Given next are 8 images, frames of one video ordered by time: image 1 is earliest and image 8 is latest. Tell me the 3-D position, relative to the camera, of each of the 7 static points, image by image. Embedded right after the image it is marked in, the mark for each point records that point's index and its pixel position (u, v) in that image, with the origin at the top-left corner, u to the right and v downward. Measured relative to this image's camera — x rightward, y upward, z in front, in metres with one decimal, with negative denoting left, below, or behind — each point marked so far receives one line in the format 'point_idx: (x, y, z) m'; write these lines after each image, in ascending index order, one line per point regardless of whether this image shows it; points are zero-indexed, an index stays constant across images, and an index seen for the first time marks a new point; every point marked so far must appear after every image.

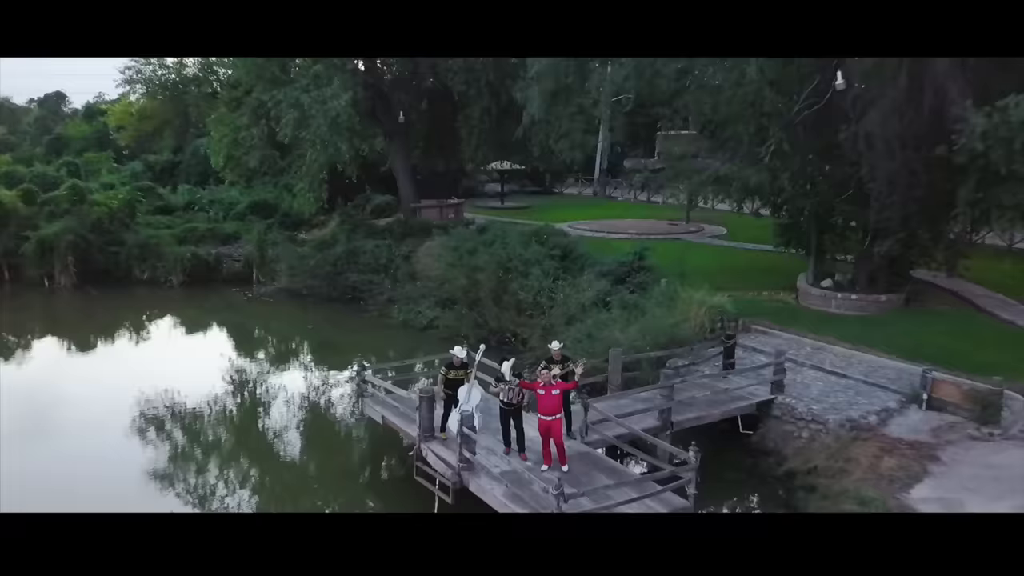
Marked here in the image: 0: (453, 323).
0: (-0.5, -0.3, +6.7) m
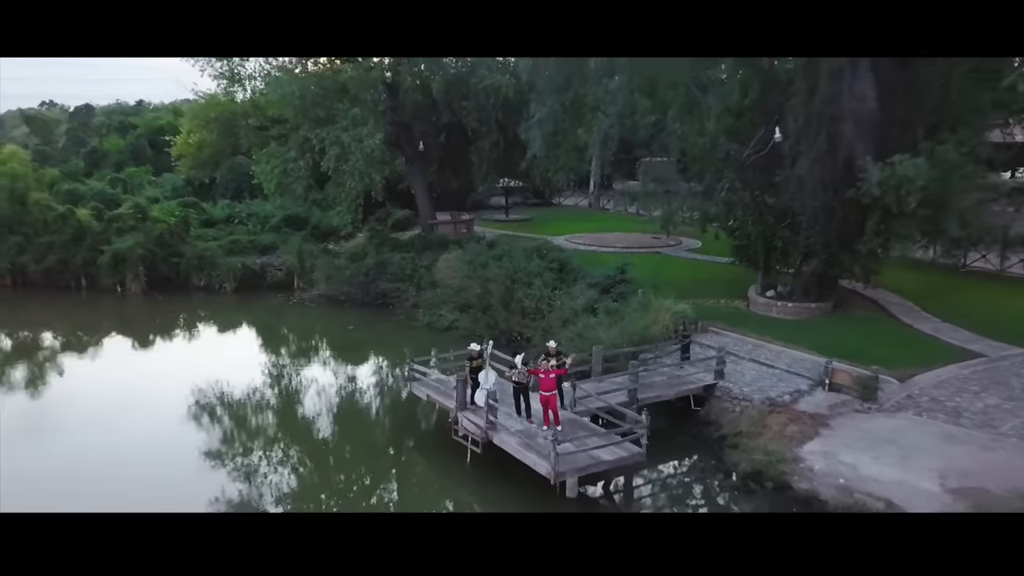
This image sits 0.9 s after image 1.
0: (-0.4, -0.4, +8.1) m
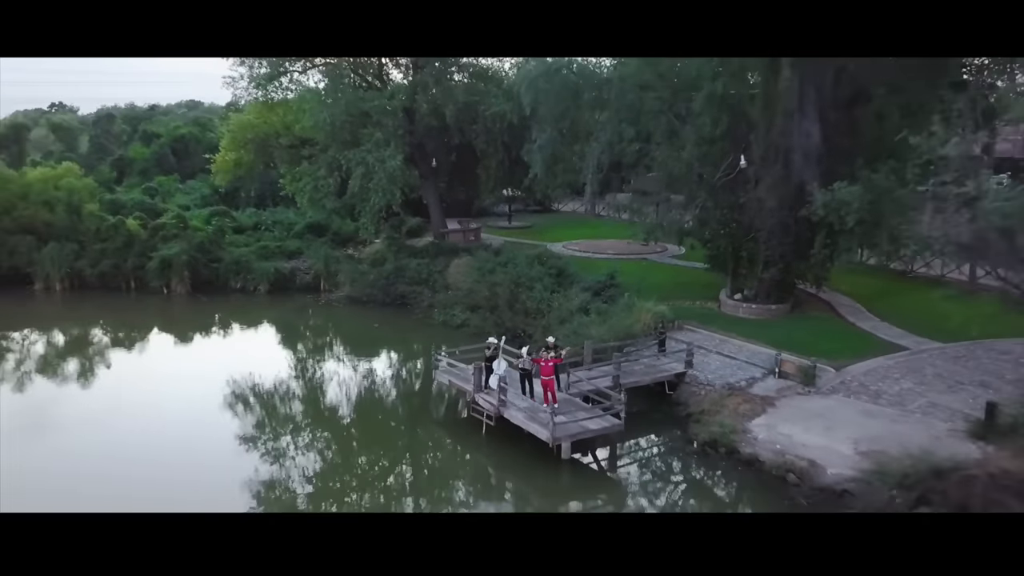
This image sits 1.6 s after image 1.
0: (-0.4, -0.4, +9.2) m
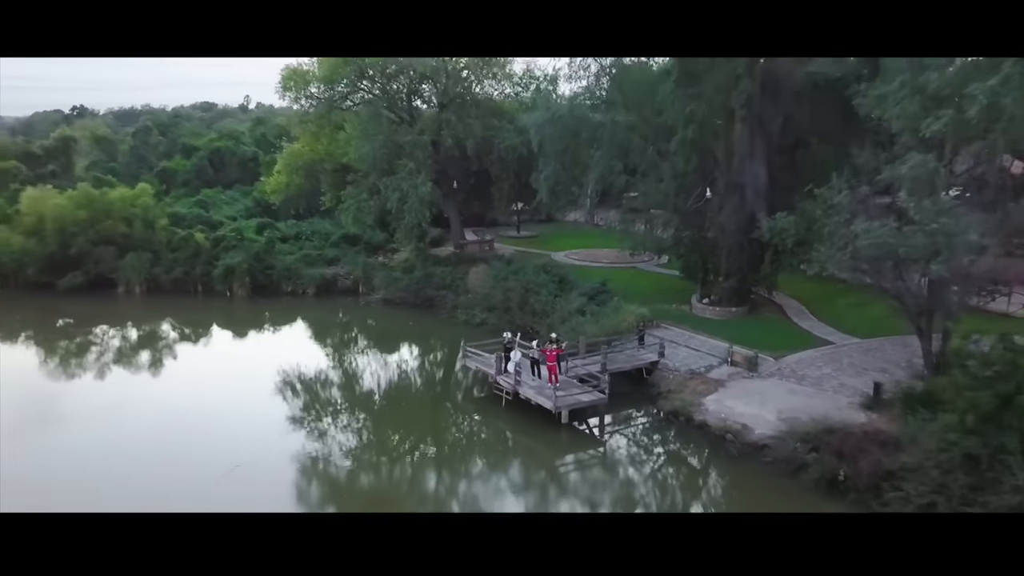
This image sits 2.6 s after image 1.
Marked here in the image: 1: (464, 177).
0: (-0.2, -0.5, +11.1) m
1: (-0.8, +1.8, +13.0) m
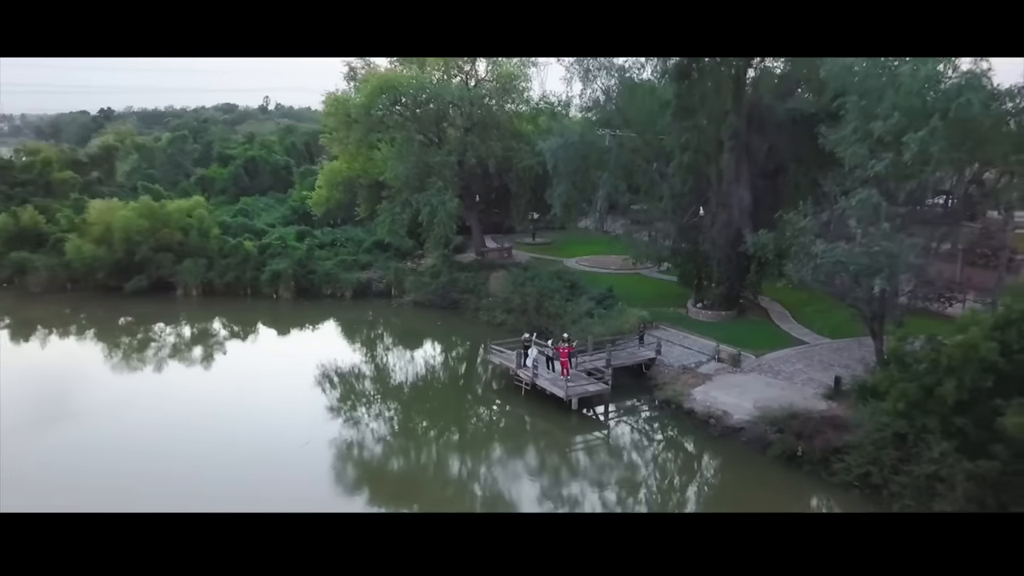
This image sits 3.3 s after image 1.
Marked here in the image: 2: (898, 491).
0: (0.0, -0.5, +12.5) m
1: (-0.5, +1.8, +14.4) m
2: (+3.3, -1.7, +6.8) m
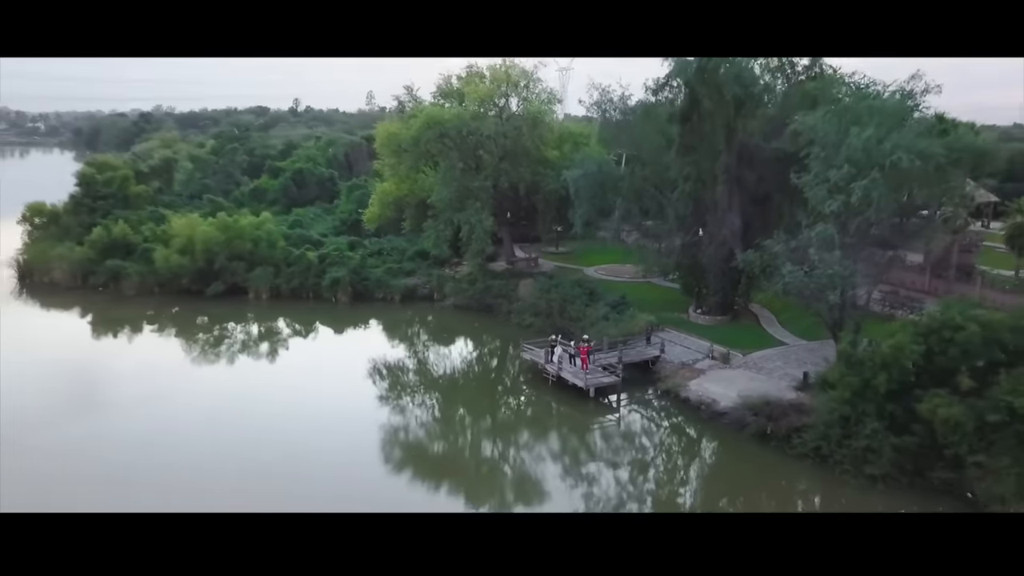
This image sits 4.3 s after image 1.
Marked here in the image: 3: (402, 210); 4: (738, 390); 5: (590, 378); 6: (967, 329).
0: (+0.5, -0.6, +14.6) m
1: (+0.1, +1.7, +16.5) m
2: (+3.6, -1.9, +8.8) m
3: (-2.4, +1.7, +16.4) m
4: (+3.0, -1.4, +10.5) m
5: (+1.1, -1.3, +11.5) m
6: (+4.8, -0.4, +8.3) m
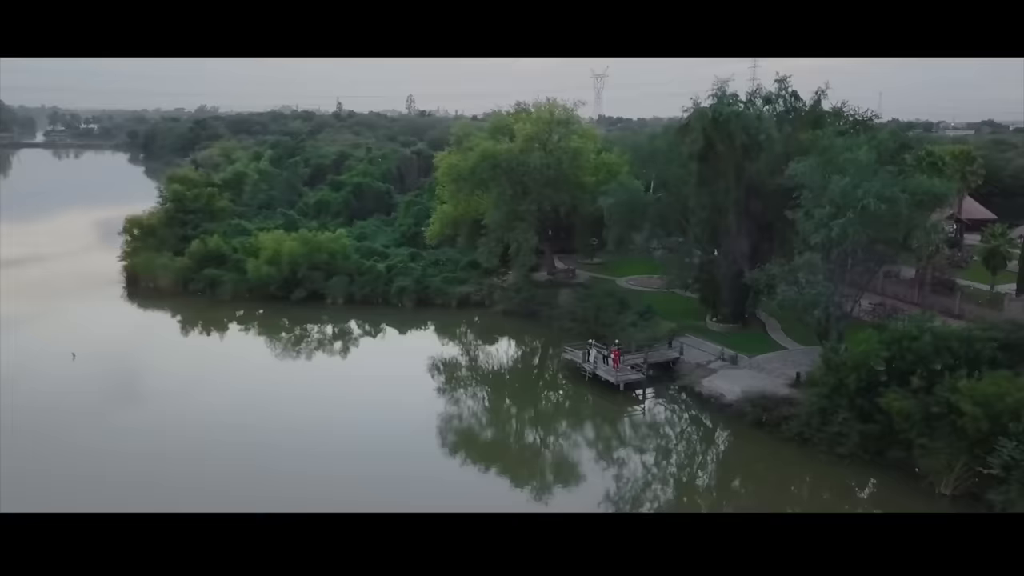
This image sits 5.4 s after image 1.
0: (+1.4, -0.8, +16.9) m
1: (+1.1, +1.5, +18.9) m
2: (+4.3, -2.1, +11.1) m
3: (-1.4, +1.5, +18.9) m
4: (+3.7, -1.6, +12.8) m
5: (+1.9, -1.5, +13.8) m
6: (+5.4, -0.7, +10.5) m
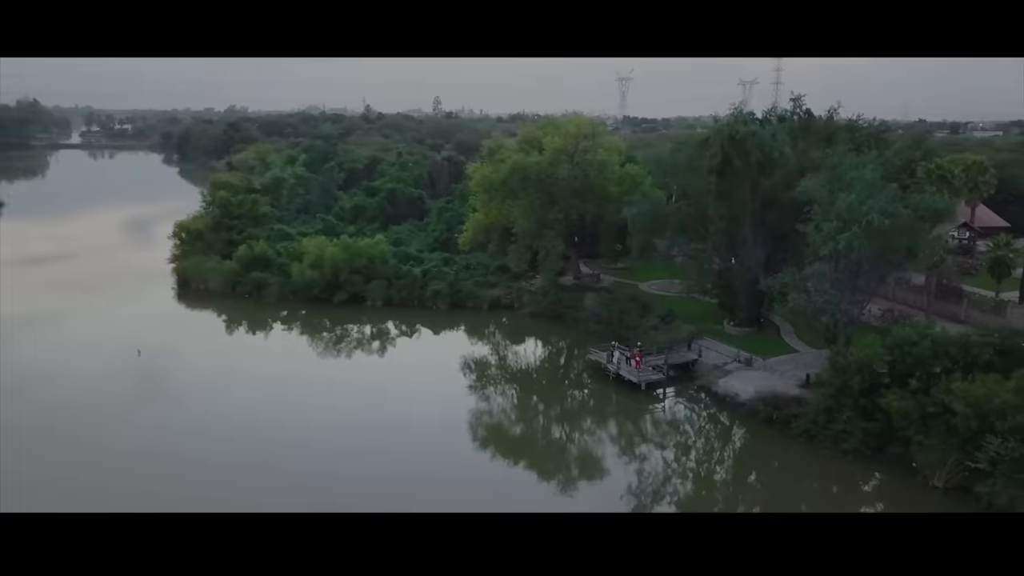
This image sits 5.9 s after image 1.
0: (+2.1, -1.0, +18.0) m
1: (+1.8, +1.4, +19.9) m
2: (+4.8, -2.3, +12.0) m
3: (-0.7, +1.4, +20.0) m
4: (+4.2, -1.7, +13.8) m
5: (+2.4, -1.6, +14.8) m
6: (+5.9, -0.8, +11.4) m
